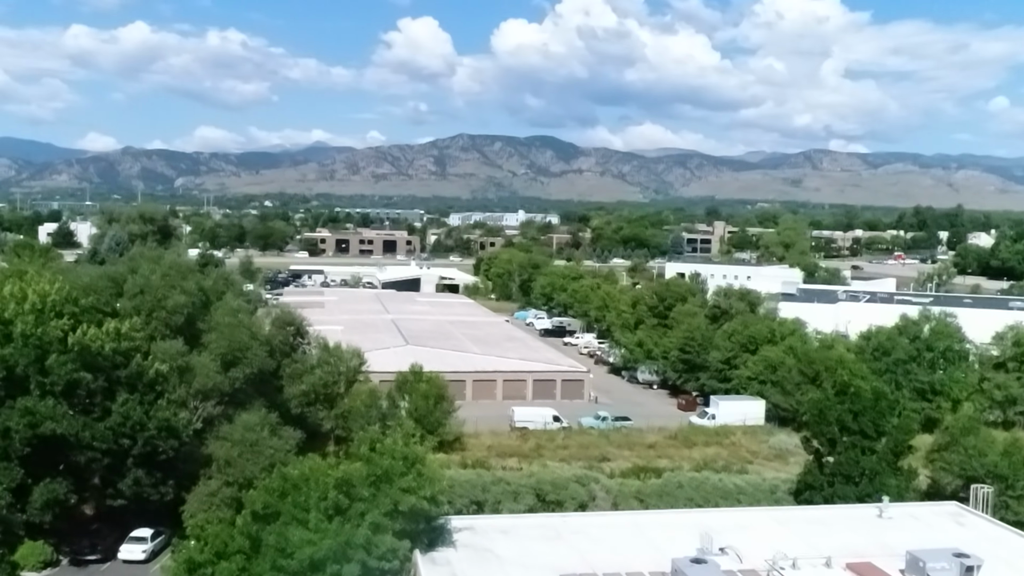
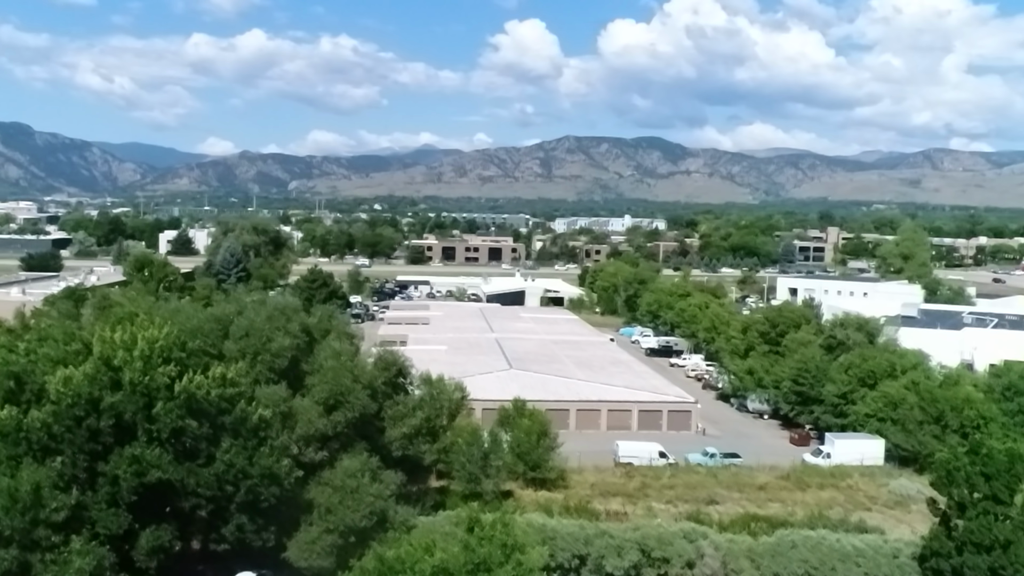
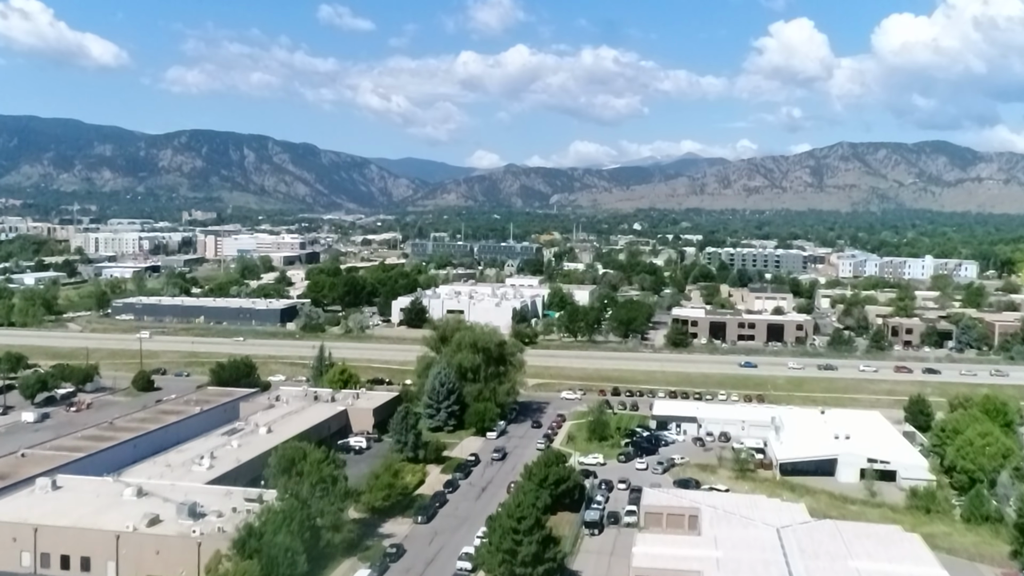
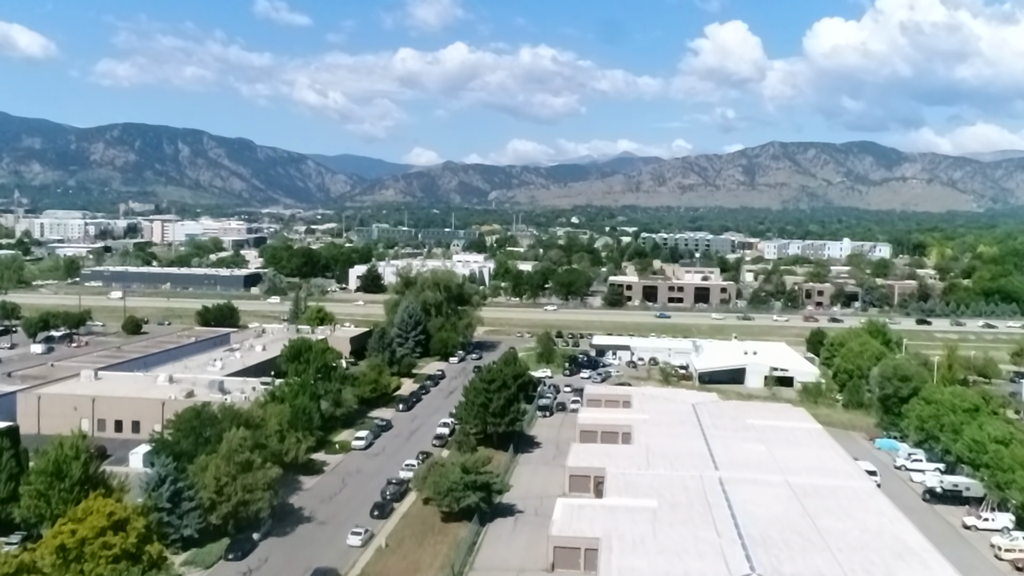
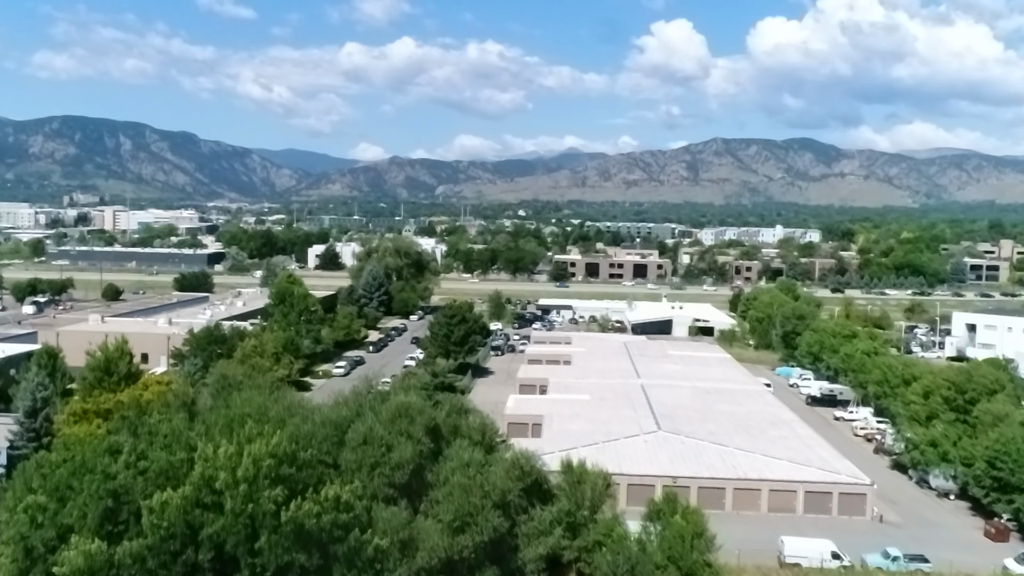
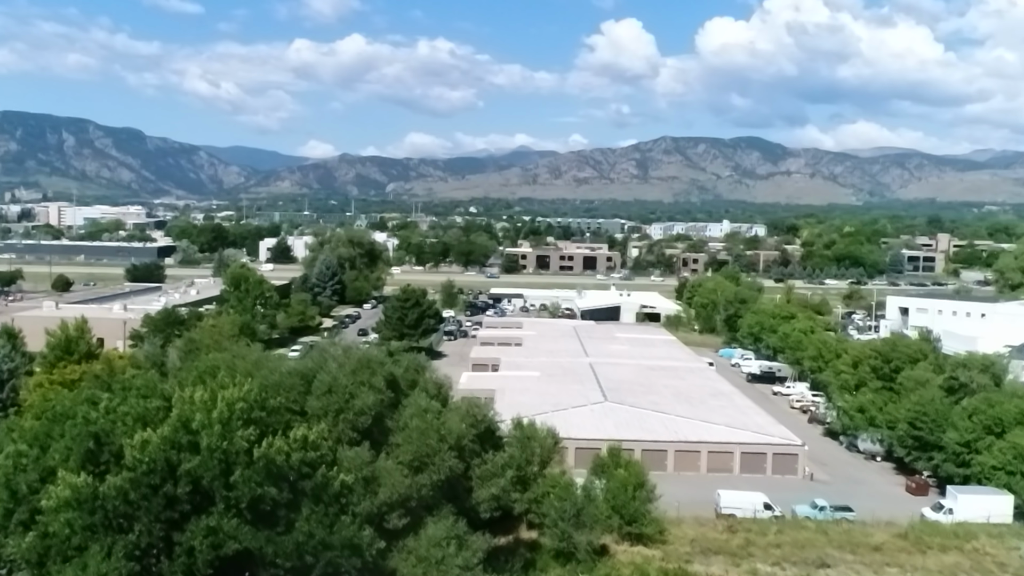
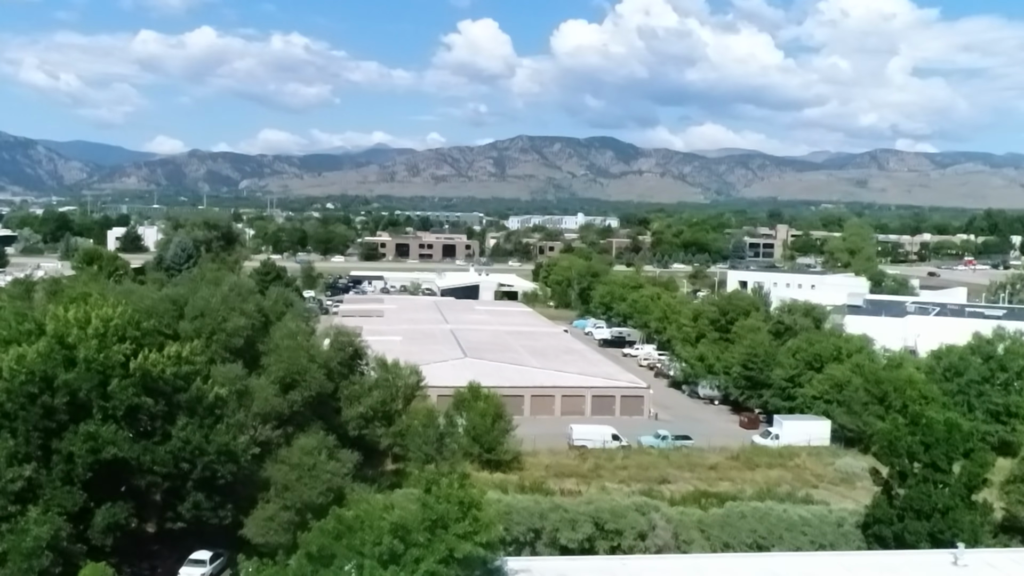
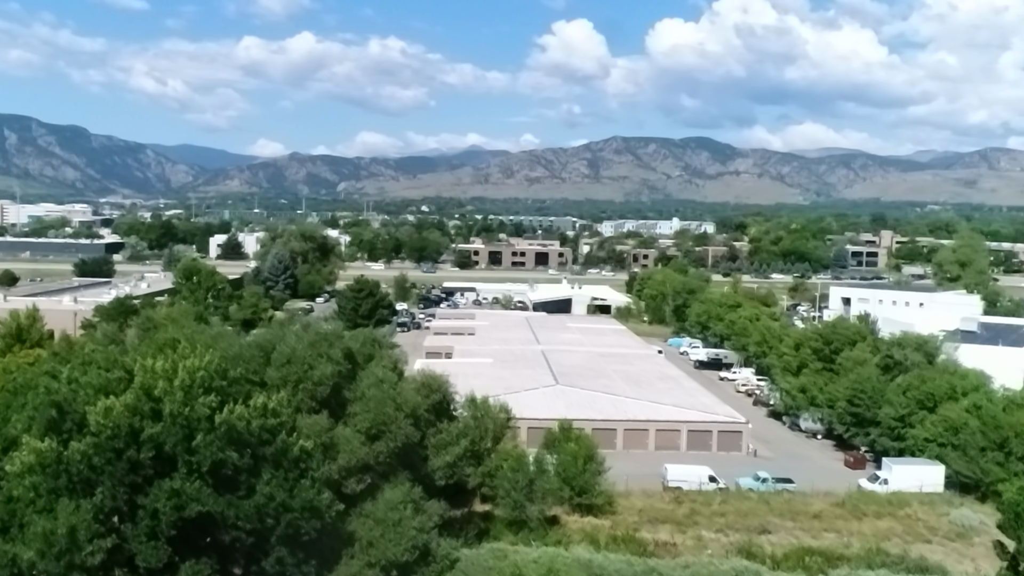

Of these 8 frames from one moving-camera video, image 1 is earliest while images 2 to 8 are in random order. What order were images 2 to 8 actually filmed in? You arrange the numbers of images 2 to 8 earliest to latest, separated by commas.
7, 2, 8, 6, 5, 4, 3
